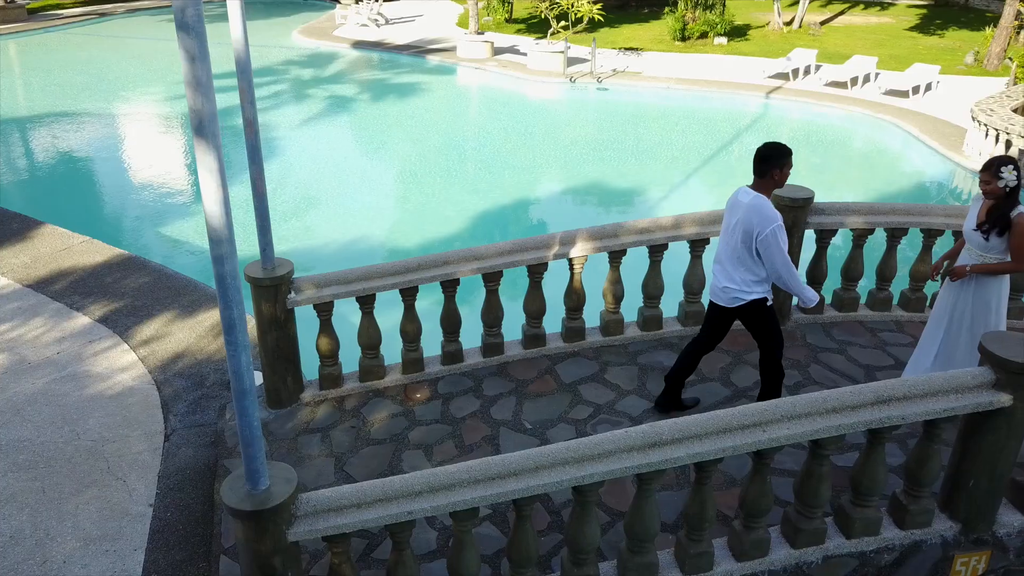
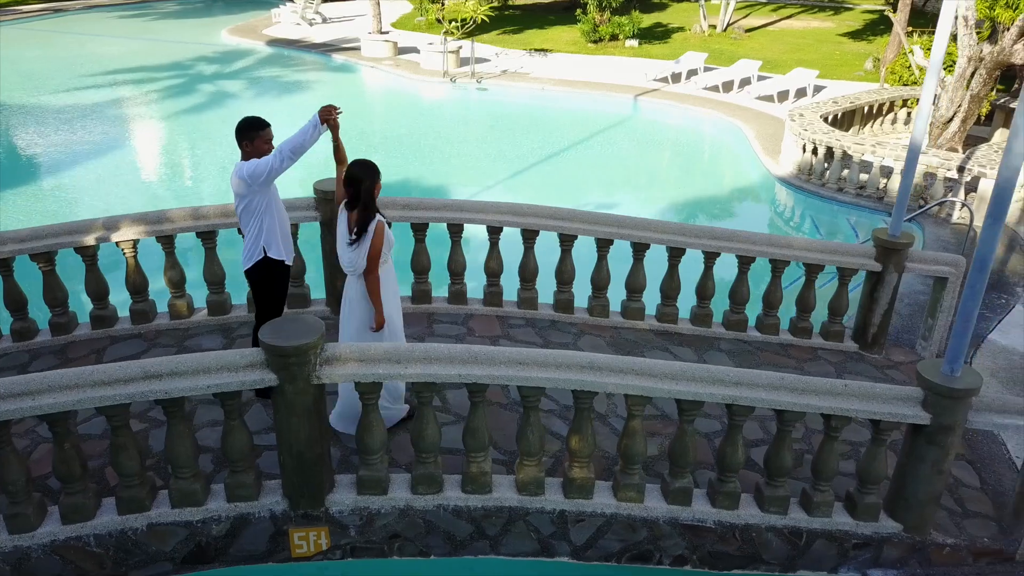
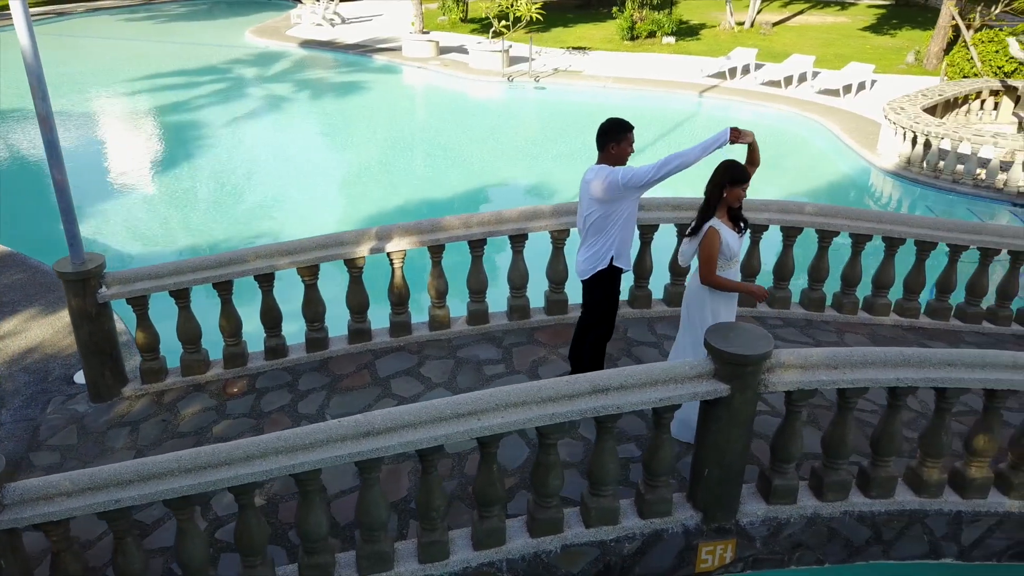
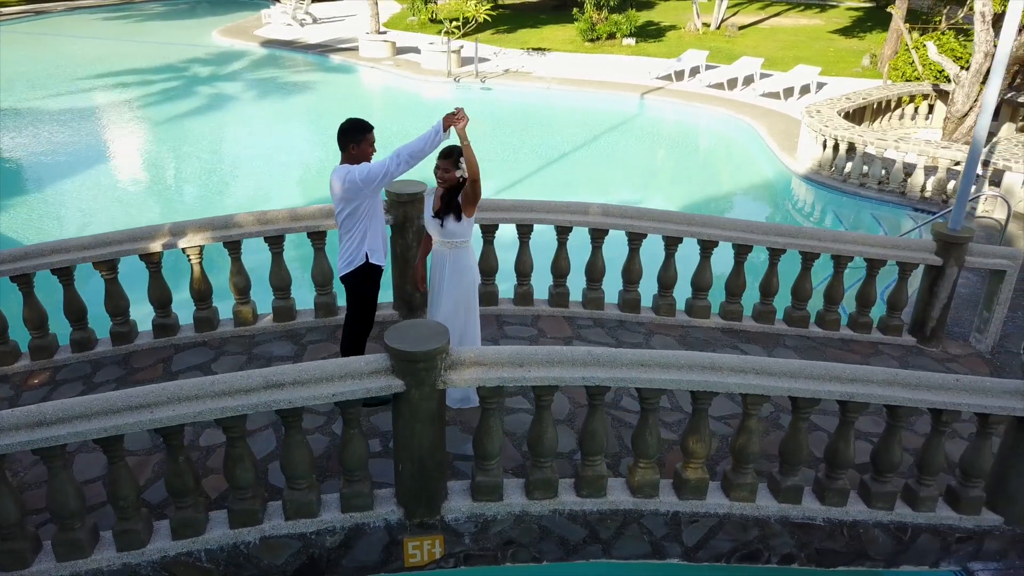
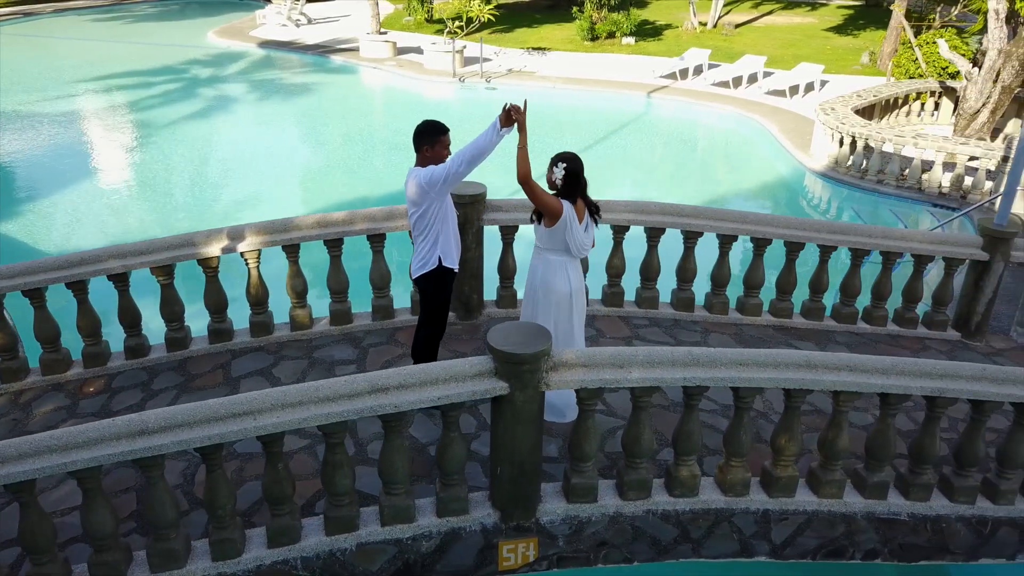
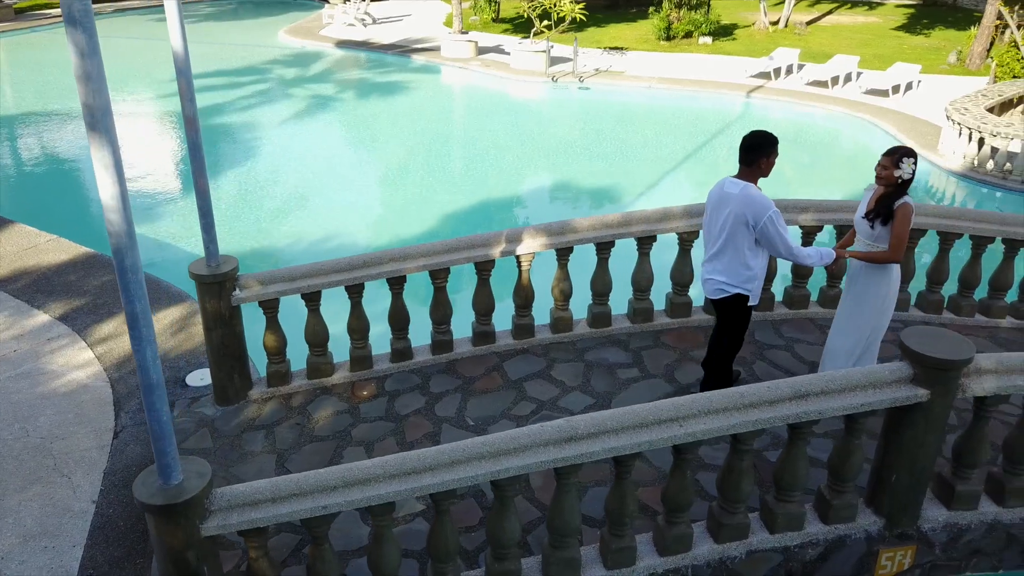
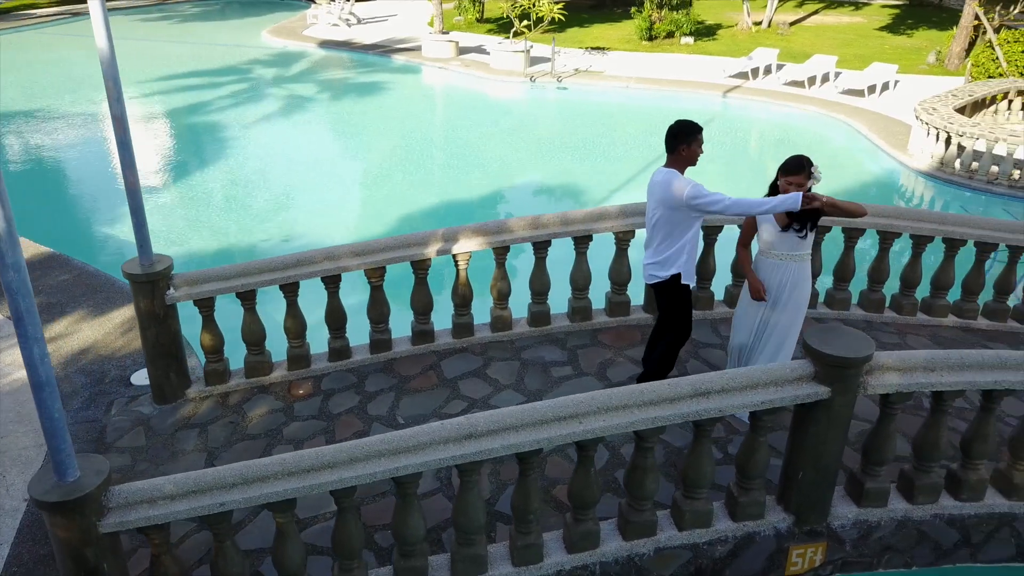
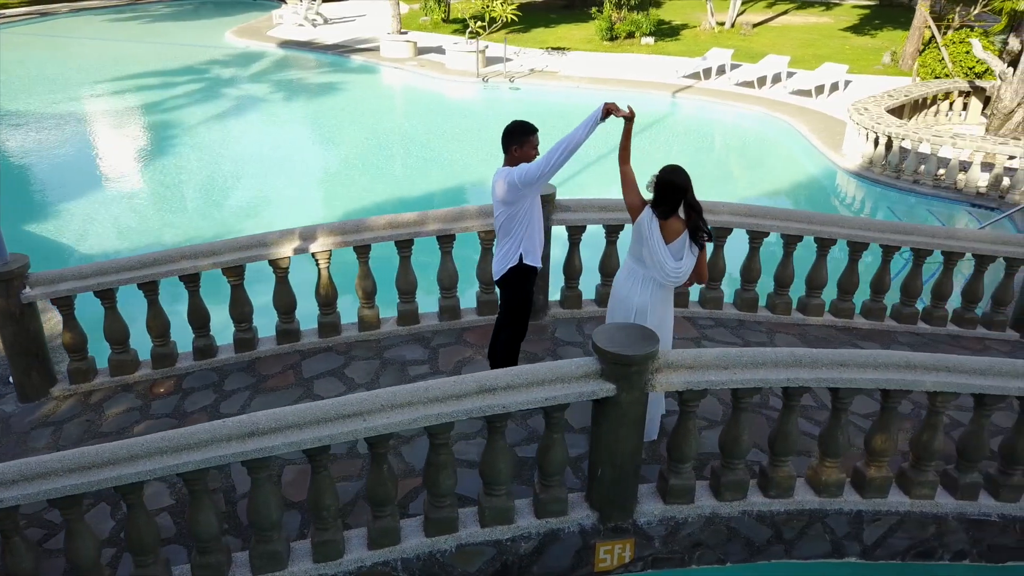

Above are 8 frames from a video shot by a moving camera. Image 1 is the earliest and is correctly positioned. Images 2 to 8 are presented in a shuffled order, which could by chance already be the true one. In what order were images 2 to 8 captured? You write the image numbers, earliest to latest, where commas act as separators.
6, 7, 3, 8, 5, 4, 2
